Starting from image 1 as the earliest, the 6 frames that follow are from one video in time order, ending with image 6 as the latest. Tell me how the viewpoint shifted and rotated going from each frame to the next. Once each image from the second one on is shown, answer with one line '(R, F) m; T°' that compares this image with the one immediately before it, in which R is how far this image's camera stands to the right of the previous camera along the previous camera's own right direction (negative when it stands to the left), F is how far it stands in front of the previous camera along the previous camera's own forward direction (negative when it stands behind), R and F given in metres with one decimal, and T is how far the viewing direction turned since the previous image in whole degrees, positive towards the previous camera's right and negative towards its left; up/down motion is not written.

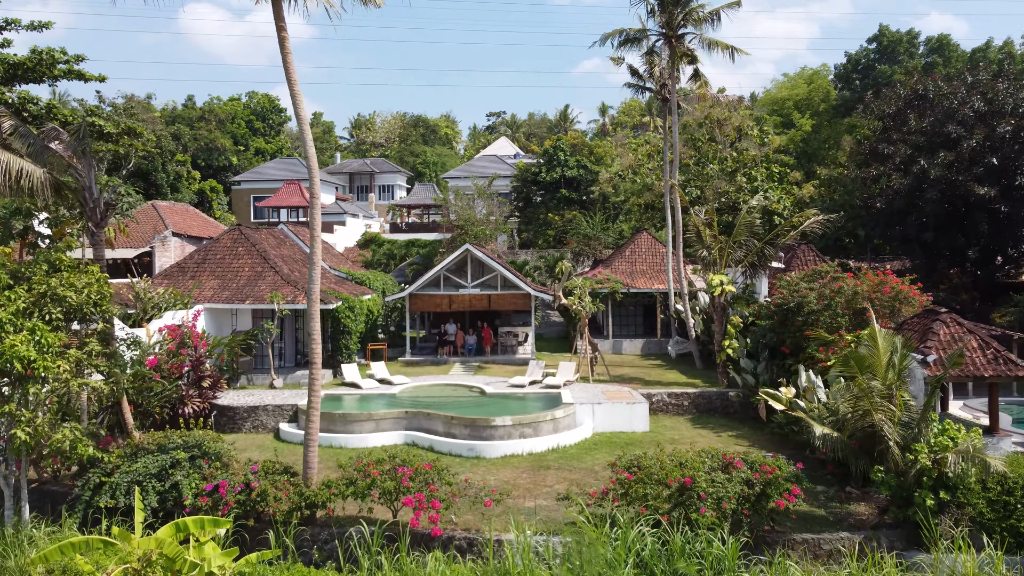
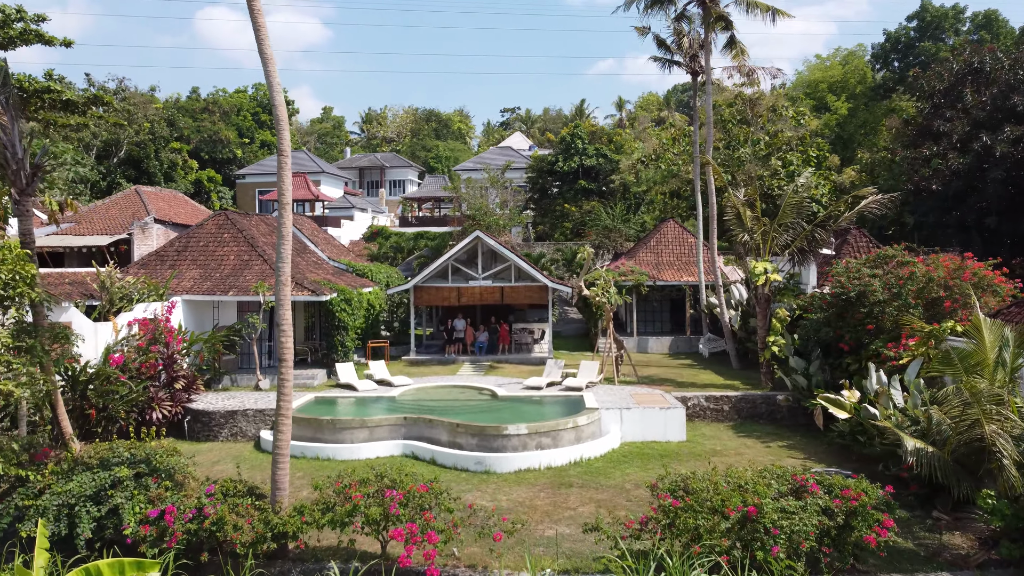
(0.0, +2.6) m; -1°
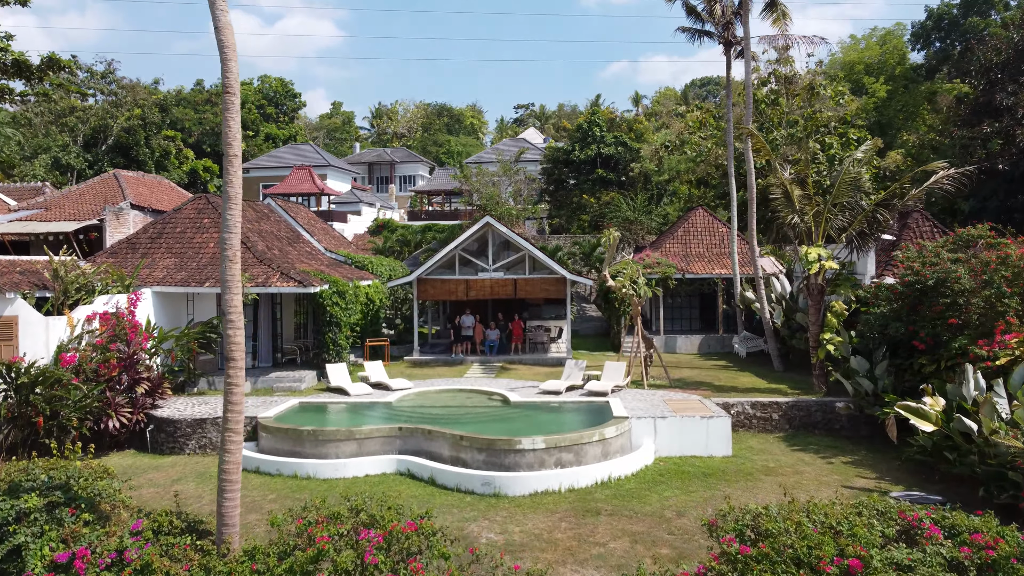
(0.0, +2.6) m; -1°
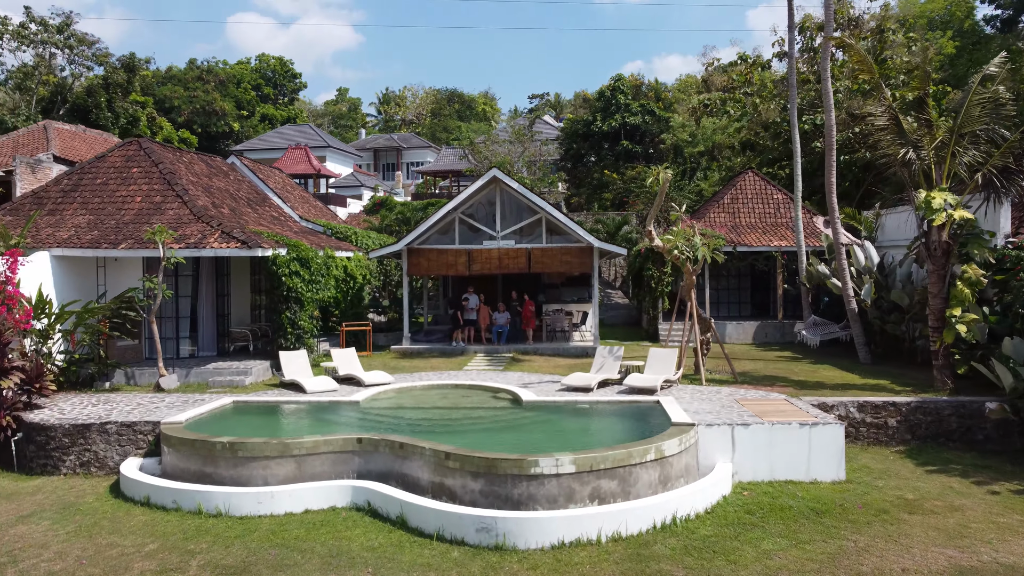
(0.0, +4.5) m; -1°
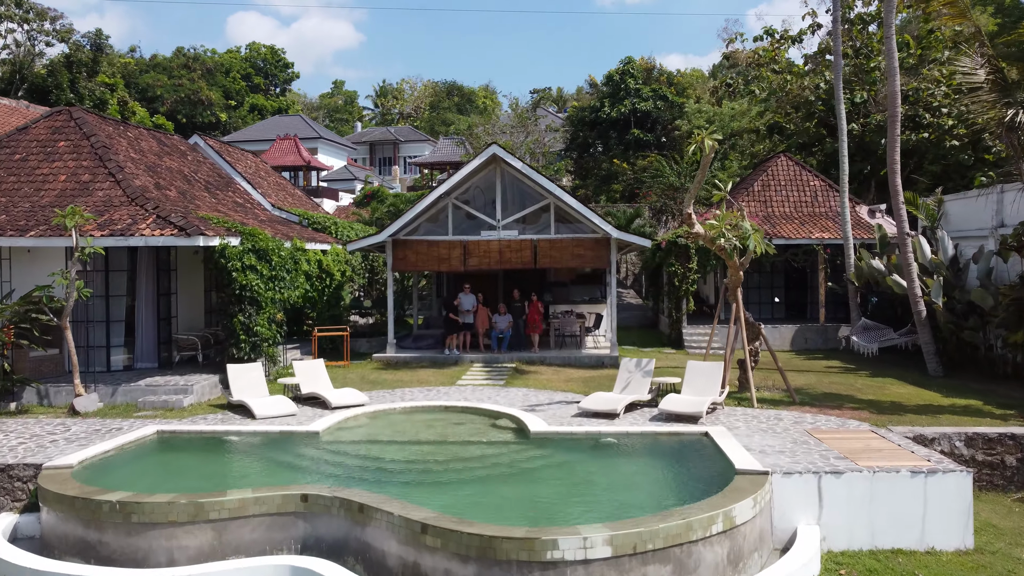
(0.0, +2.7) m; 0°
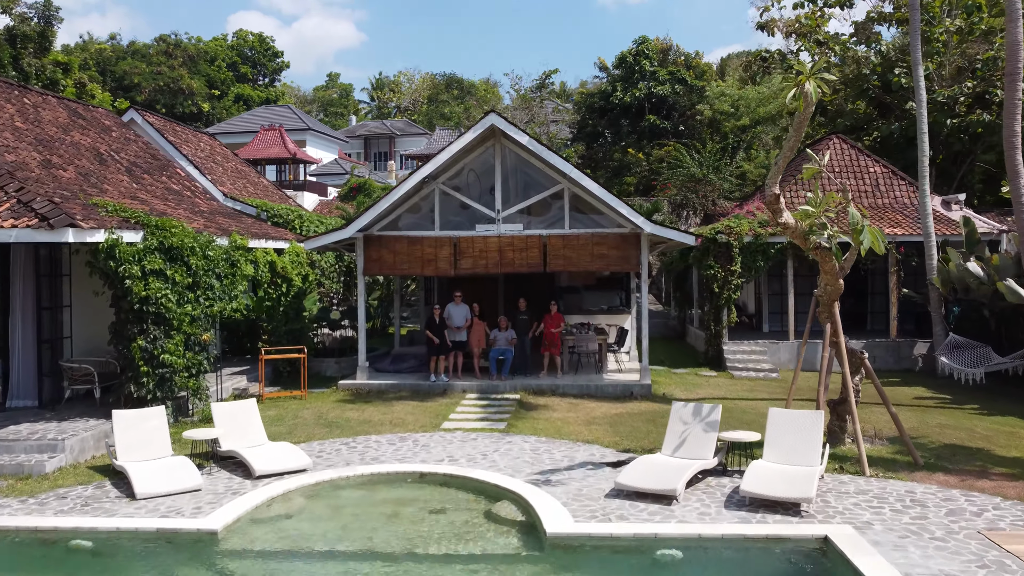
(0.0, +3.3) m; 0°
